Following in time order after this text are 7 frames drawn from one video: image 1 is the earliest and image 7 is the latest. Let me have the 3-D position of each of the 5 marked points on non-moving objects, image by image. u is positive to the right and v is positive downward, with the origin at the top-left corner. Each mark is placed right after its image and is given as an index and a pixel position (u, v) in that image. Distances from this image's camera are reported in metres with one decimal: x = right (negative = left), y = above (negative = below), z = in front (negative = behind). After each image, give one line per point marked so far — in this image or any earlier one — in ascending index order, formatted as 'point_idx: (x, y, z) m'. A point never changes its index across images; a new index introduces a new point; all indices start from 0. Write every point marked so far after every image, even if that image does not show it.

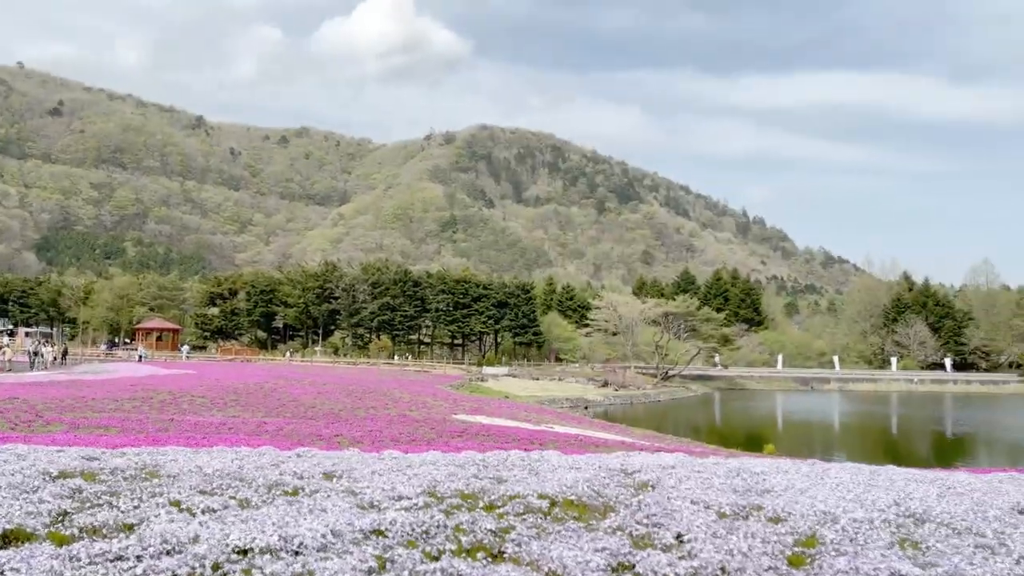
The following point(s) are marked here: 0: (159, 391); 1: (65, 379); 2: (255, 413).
0: (-8.1, -2.4, +15.9) m
1: (-12.7, -2.6, +19.9) m
2: (-4.7, -2.3, +12.9) m
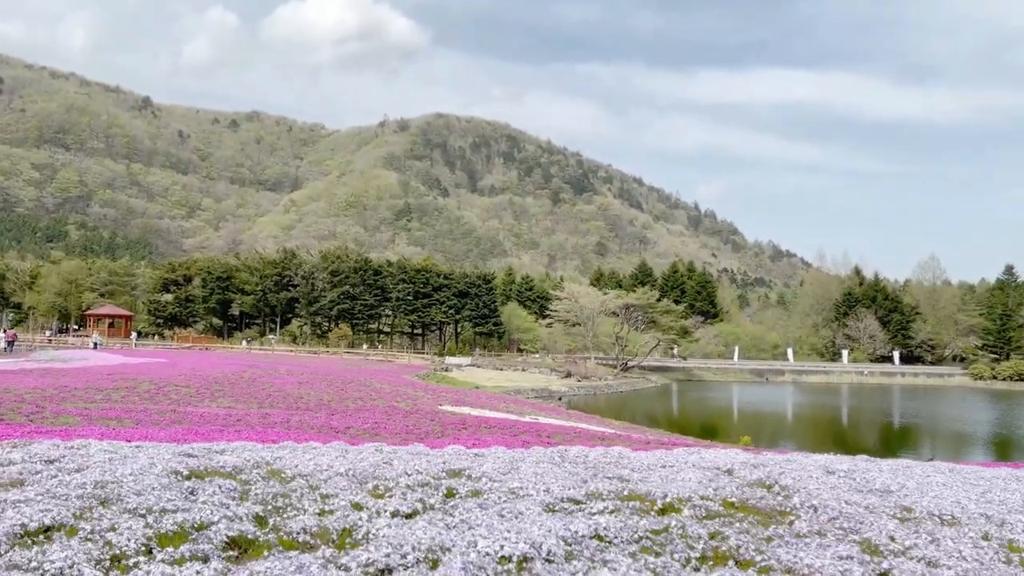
0: (-8.3, -2.1, +15.3) m
1: (-13.2, -2.2, +19.0) m
2: (-4.7, -2.1, +12.6) m
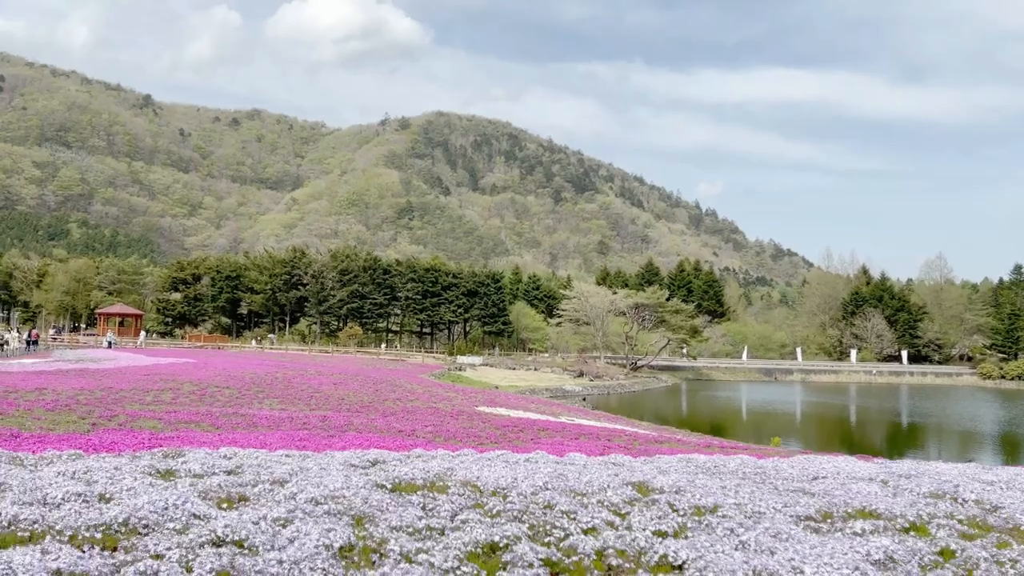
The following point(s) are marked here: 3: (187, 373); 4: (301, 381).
0: (-7.4, -2.1, +15.3) m
1: (-12.3, -2.2, +19.0) m
2: (-3.8, -2.1, +12.6) m
3: (-8.3, -2.2, +17.6) m
4: (-5.5, -2.5, +18.0) m
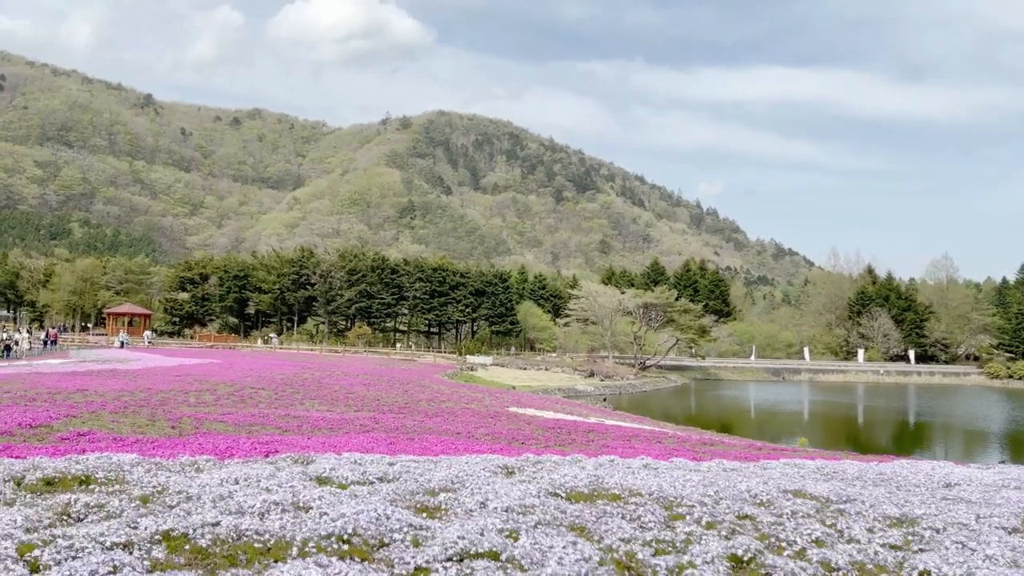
0: (-6.6, -2.1, +15.3) m
1: (-11.5, -2.2, +19.0) m
2: (-3.0, -2.2, +12.5) m
3: (-7.5, -2.2, +17.6) m
4: (-4.7, -2.5, +18.0) m
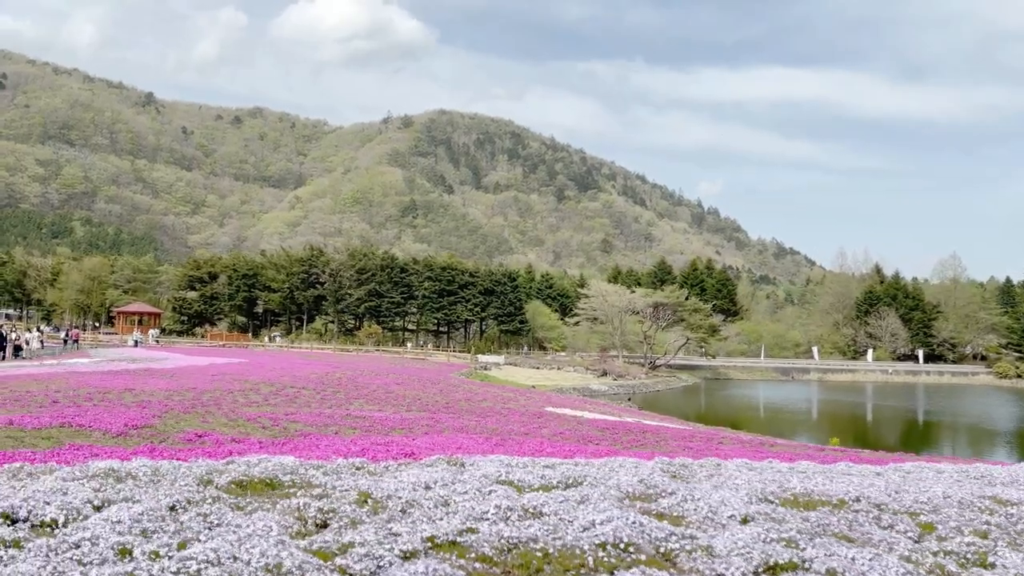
0: (-5.7, -2.1, +15.2) m
1: (-10.6, -2.2, +18.9) m
2: (-2.1, -2.2, +12.5) m
3: (-6.6, -2.2, +17.5) m
4: (-3.8, -2.5, +17.9) m
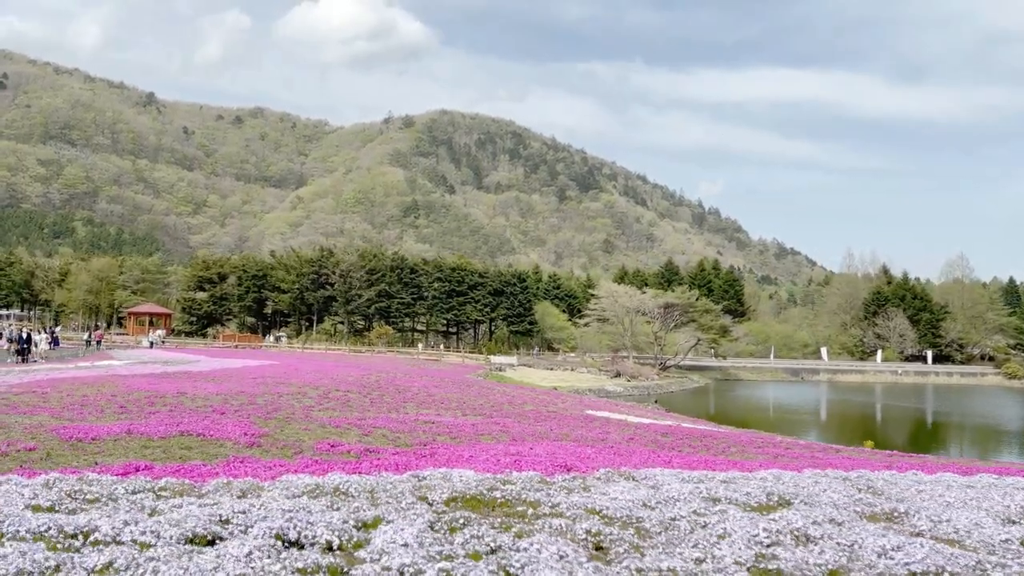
0: (-4.7, -2.2, +15.2) m
1: (-9.5, -2.2, +18.8) m
2: (-1.1, -2.2, +12.4) m
3: (-5.6, -2.2, +17.5) m
4: (-2.8, -2.5, +17.8) m
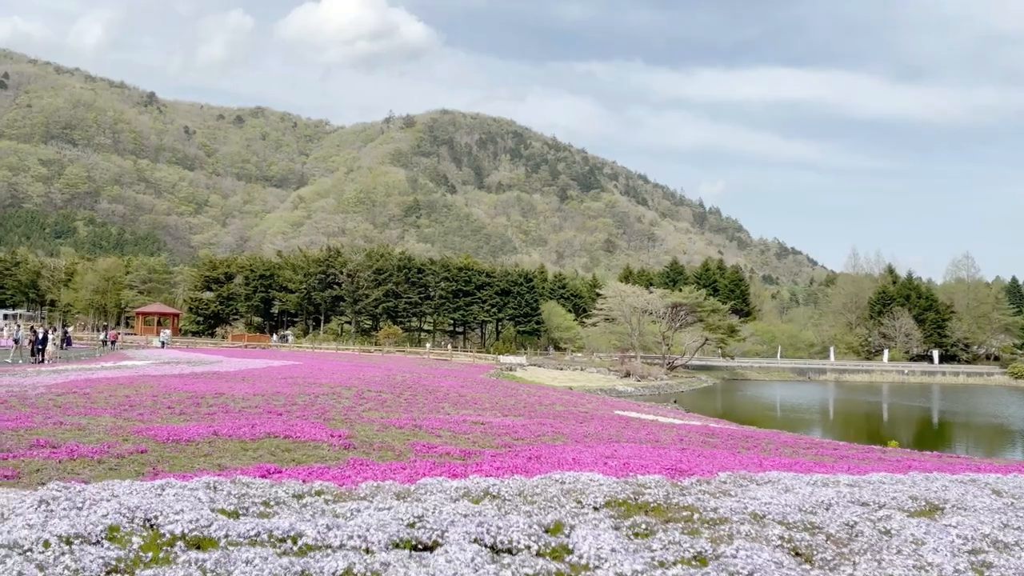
0: (-4.0, -2.2, +15.2) m
1: (-8.8, -2.2, +18.8) m
2: (-0.4, -2.2, +12.4) m
3: (-4.9, -2.2, +17.5) m
4: (-2.0, -2.5, +17.8) m
